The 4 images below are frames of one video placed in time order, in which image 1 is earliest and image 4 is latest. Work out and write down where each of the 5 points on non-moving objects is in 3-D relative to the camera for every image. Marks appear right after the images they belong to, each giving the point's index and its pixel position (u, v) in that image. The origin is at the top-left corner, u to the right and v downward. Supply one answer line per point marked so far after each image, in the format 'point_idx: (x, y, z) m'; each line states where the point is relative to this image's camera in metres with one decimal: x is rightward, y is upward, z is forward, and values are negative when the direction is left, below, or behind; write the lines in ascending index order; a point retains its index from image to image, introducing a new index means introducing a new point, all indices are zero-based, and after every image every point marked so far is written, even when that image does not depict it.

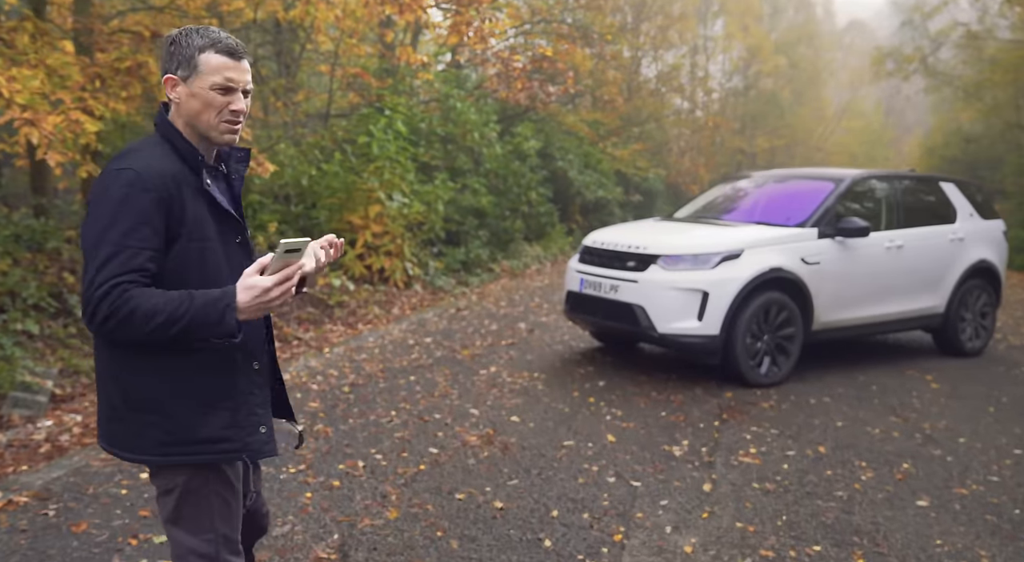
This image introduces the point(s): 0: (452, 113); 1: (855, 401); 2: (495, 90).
0: (-1.2, +3.3, +13.1) m
1: (+2.7, -0.9, +5.3) m
2: (-0.4, +4.3, +15.2) m
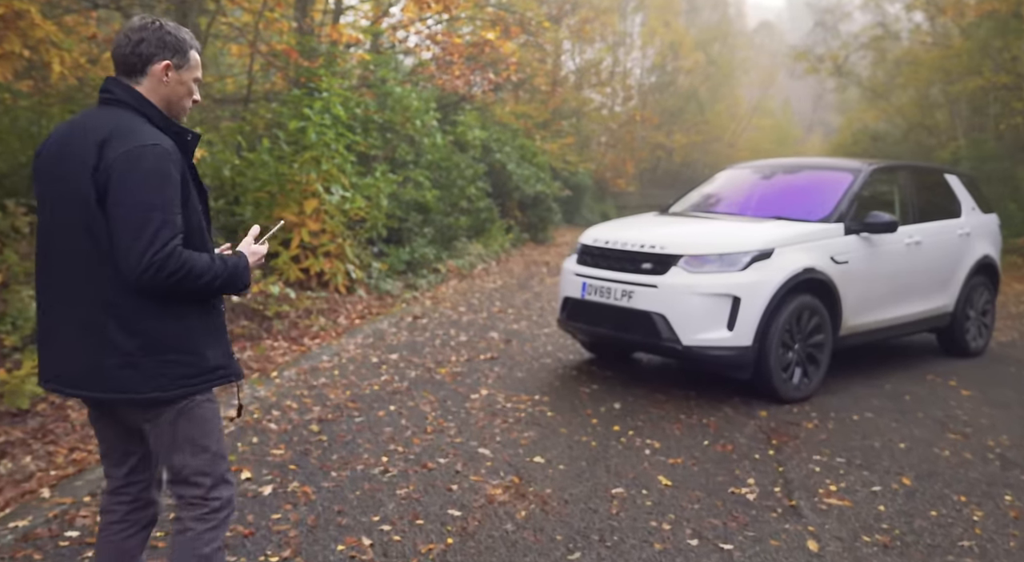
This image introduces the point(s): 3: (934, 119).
0: (-2.2, +3.2, +12.0) m
1: (+2.7, -0.9, +4.8) m
2: (-1.7, +4.3, +14.2) m
3: (+12.3, +4.8, +20.0) m
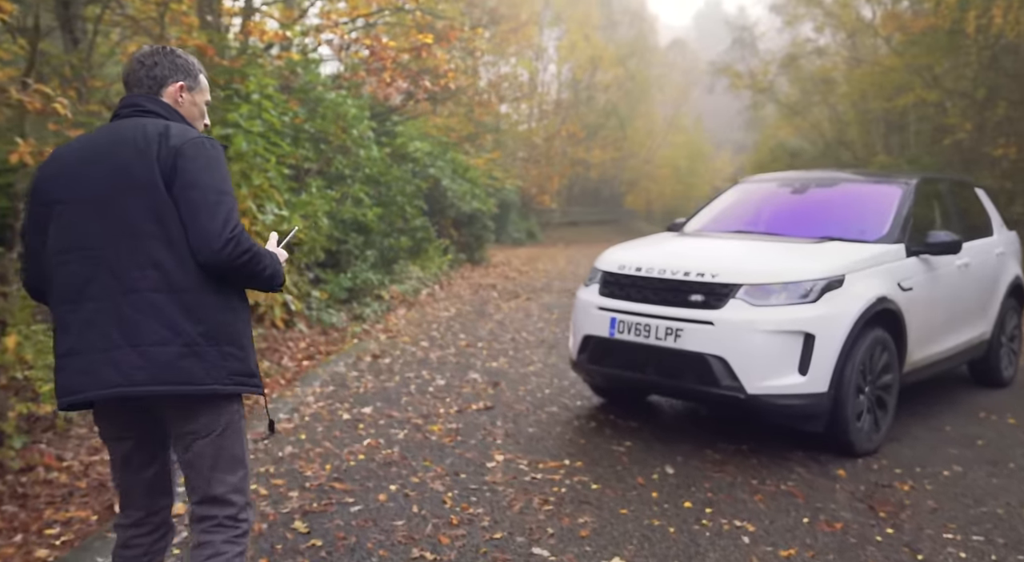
0: (-3.0, +2.8, +10.7) m
1: (+2.9, -1.1, +4.2) m
2: (-2.8, +3.8, +13.0) m
3: (+10.2, +4.4, +20.7) m
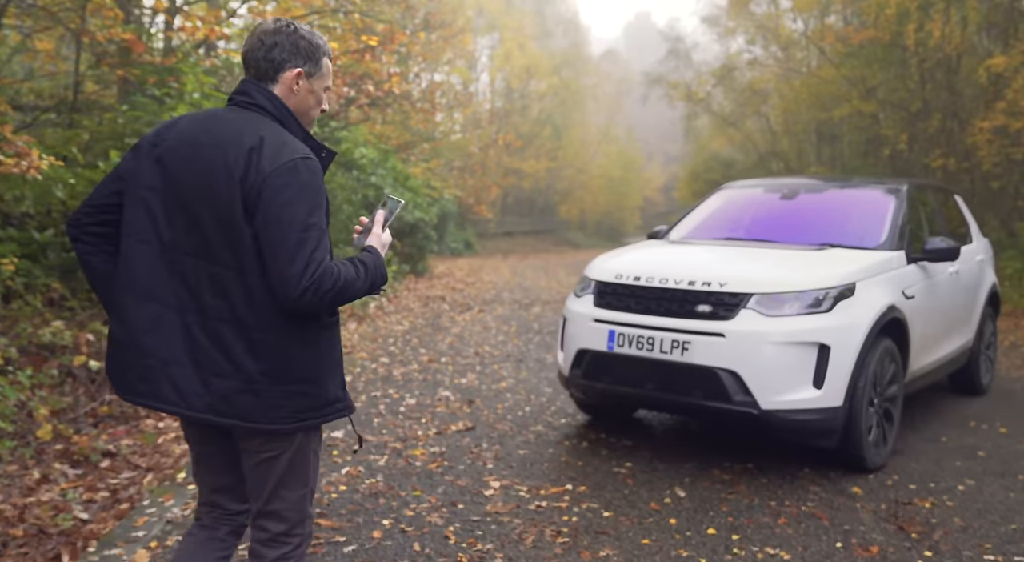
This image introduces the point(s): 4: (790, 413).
0: (-3.7, +2.6, +10.1) m
1: (+2.9, -1.2, +4.1) m
2: (-3.7, +3.5, +12.3) m
3: (+8.5, +4.1, +21.3) m
4: (+1.6, -0.7, +3.8) m
